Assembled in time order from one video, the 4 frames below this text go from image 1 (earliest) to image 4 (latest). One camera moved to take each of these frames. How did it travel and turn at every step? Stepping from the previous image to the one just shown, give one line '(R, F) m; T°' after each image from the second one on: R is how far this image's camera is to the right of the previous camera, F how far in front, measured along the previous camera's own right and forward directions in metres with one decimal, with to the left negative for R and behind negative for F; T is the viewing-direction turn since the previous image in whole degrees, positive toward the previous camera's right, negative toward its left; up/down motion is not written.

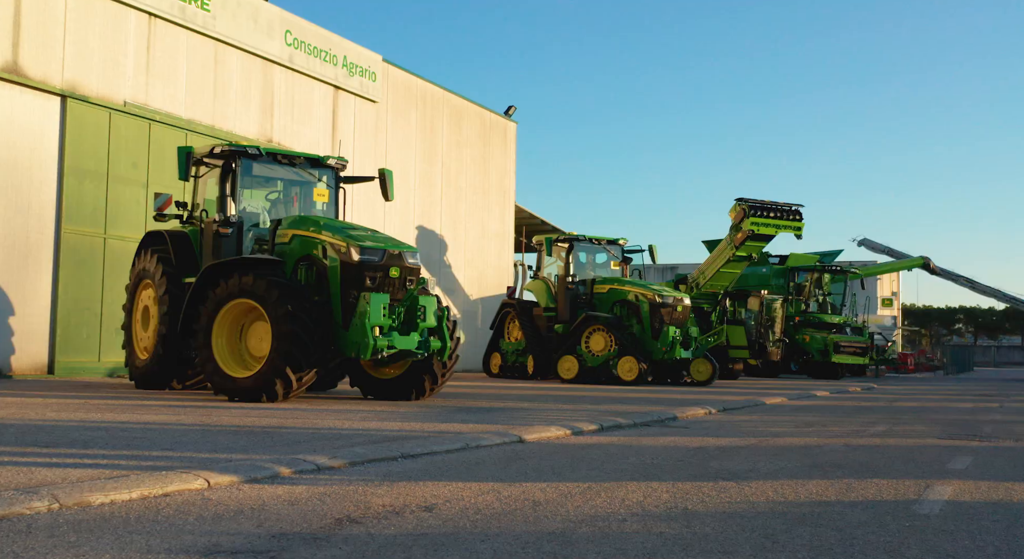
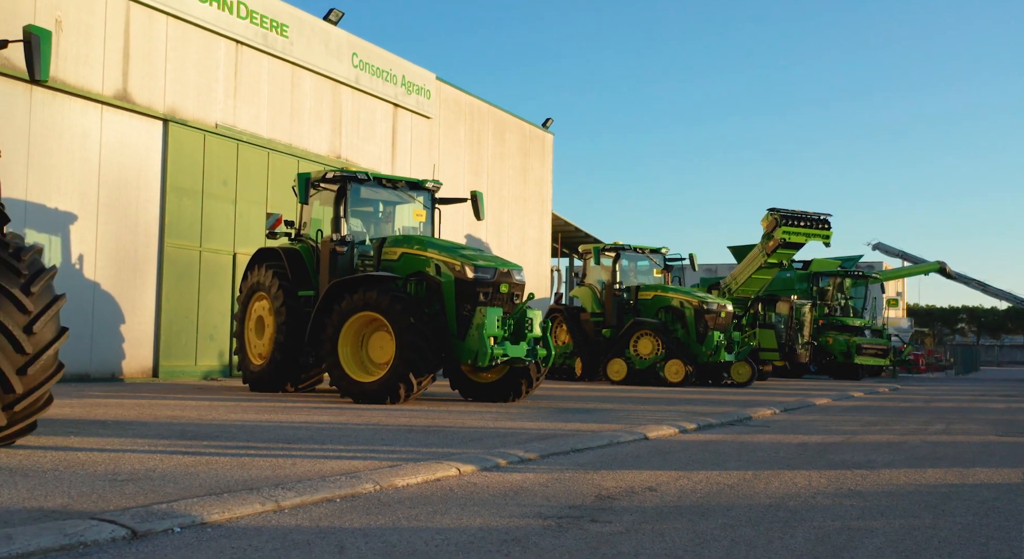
(-1.0, -1.2) m; 0°
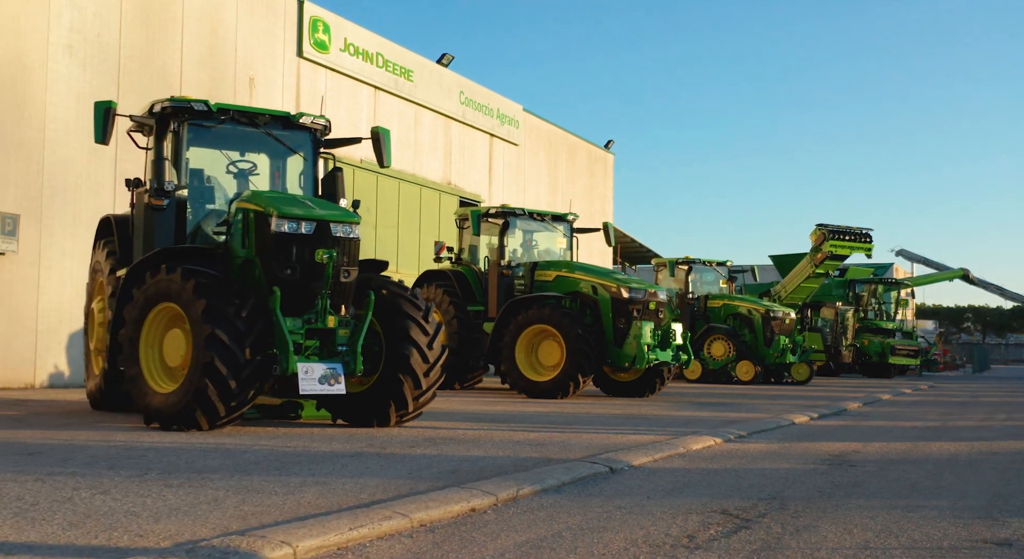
(-1.9, -2.7) m; 0°
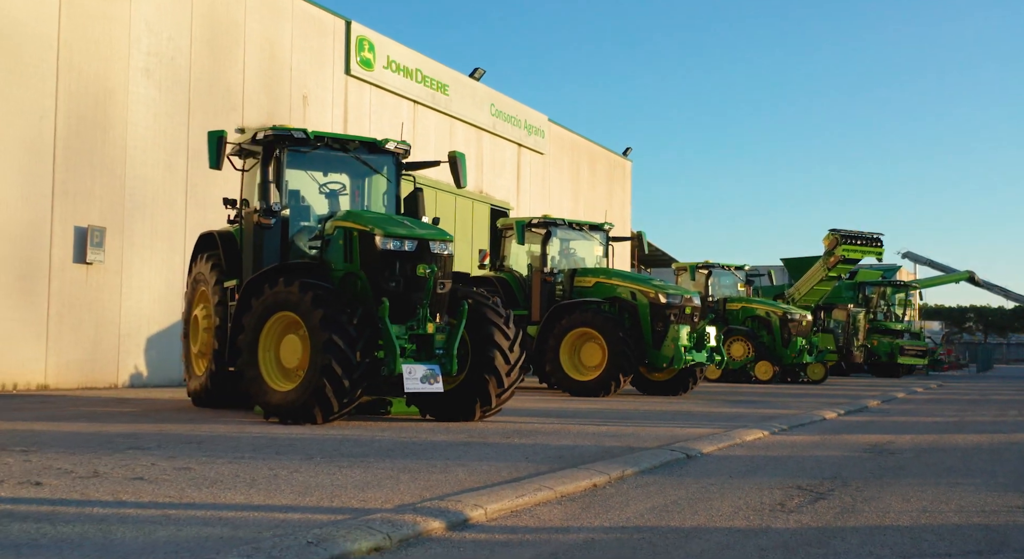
(-0.6, -1.1) m; 0°
